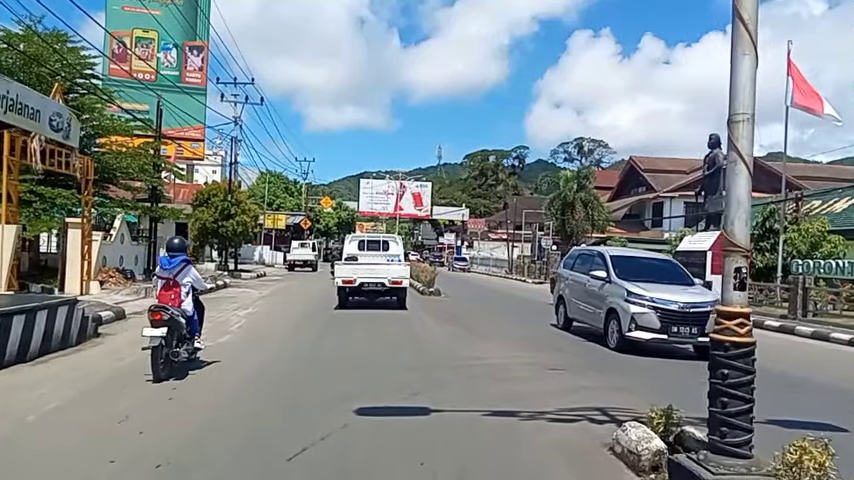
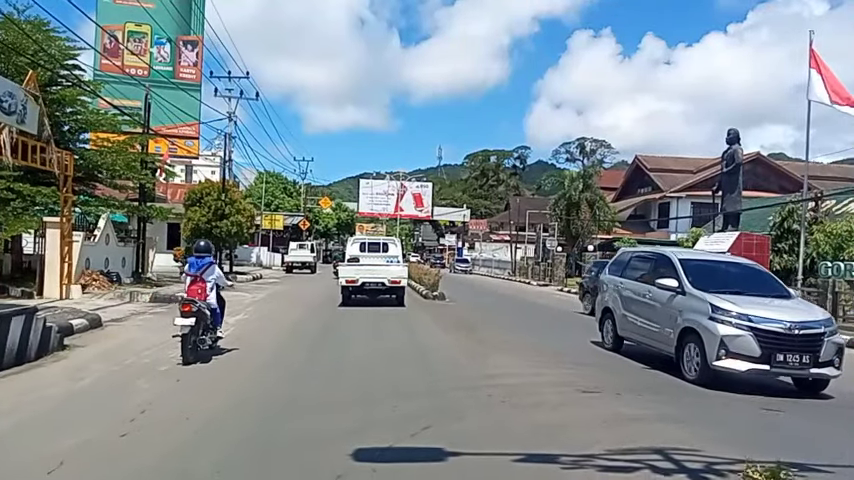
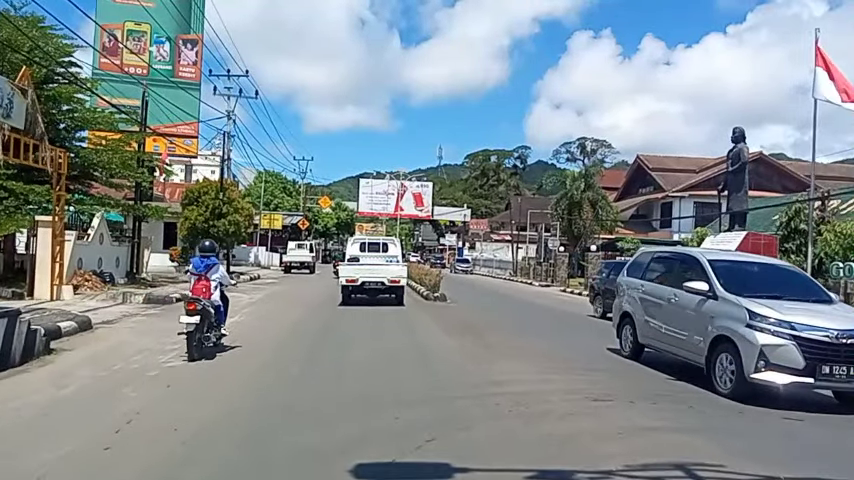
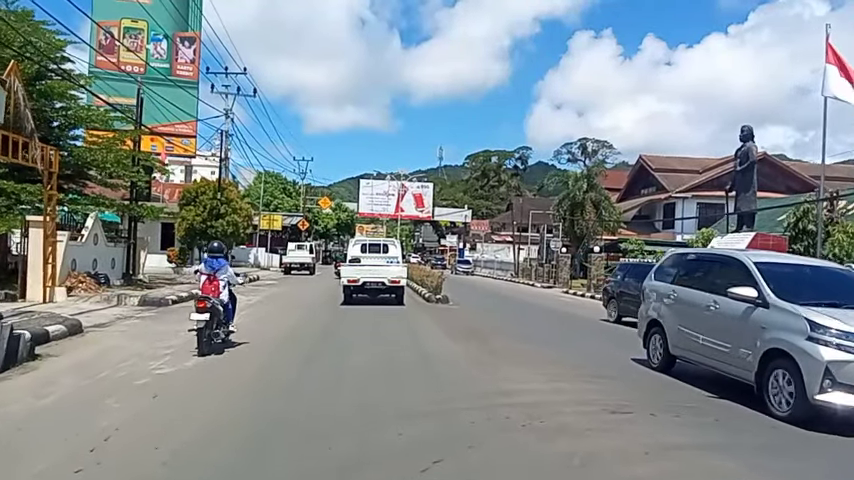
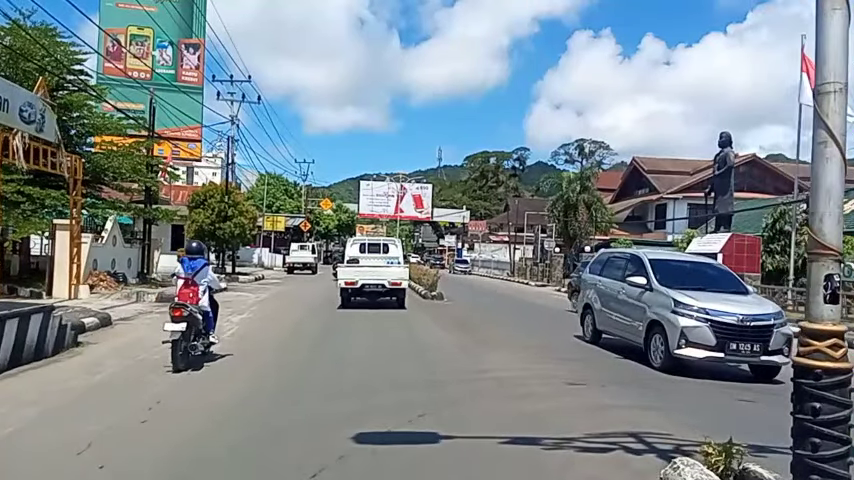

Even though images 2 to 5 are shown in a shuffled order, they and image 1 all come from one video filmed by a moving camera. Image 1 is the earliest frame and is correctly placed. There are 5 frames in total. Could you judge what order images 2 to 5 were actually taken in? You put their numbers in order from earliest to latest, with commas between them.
5, 2, 3, 4
